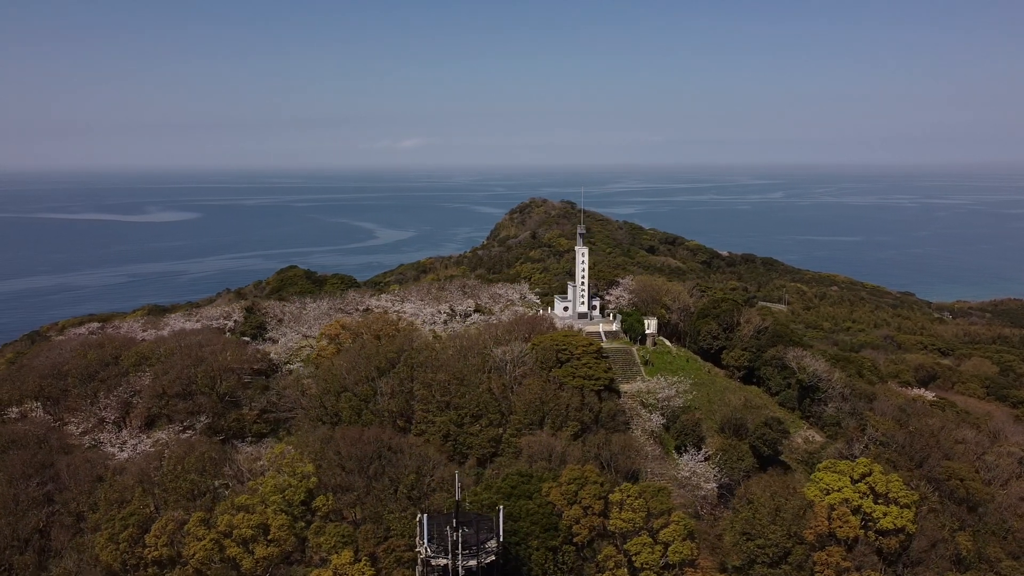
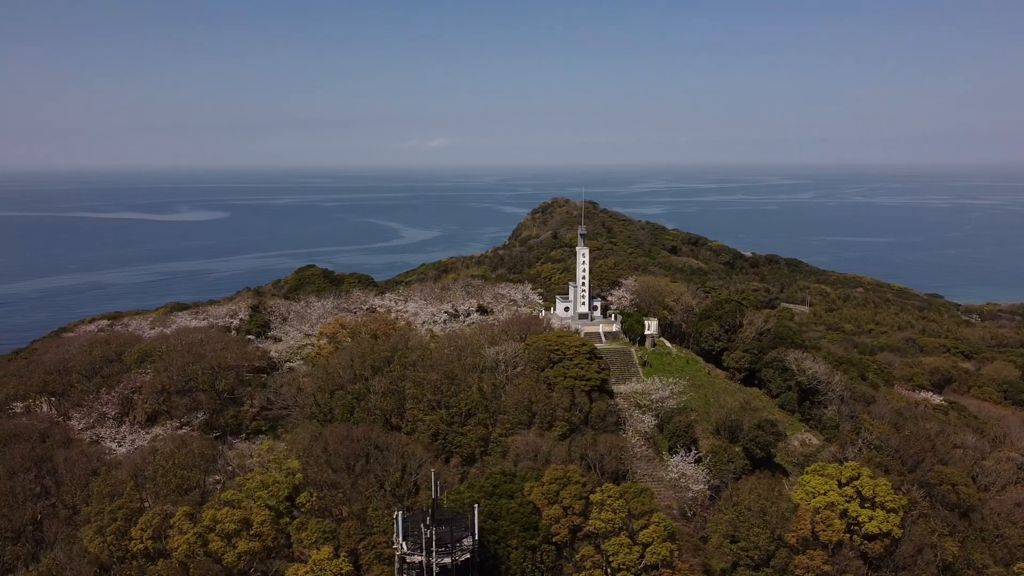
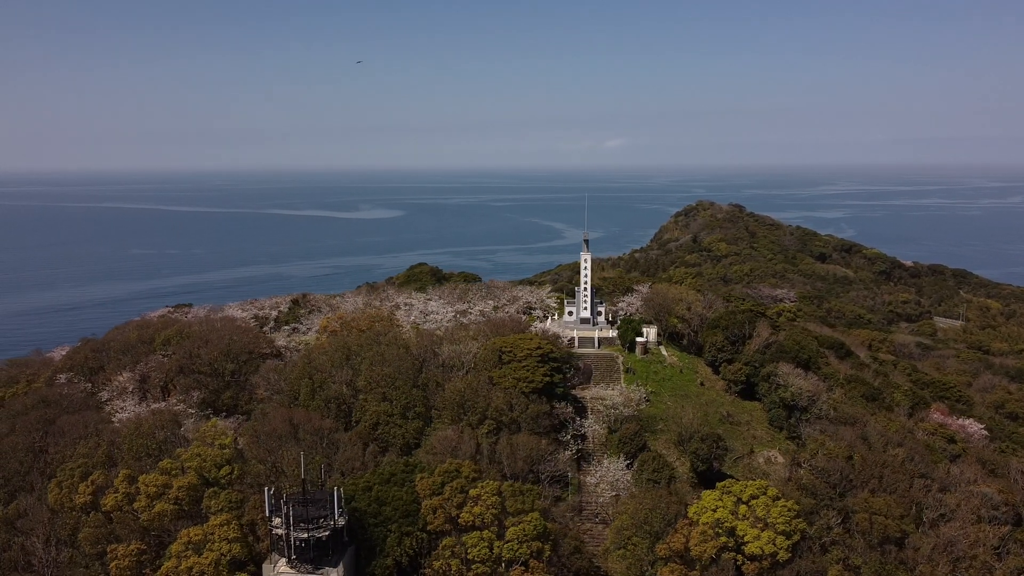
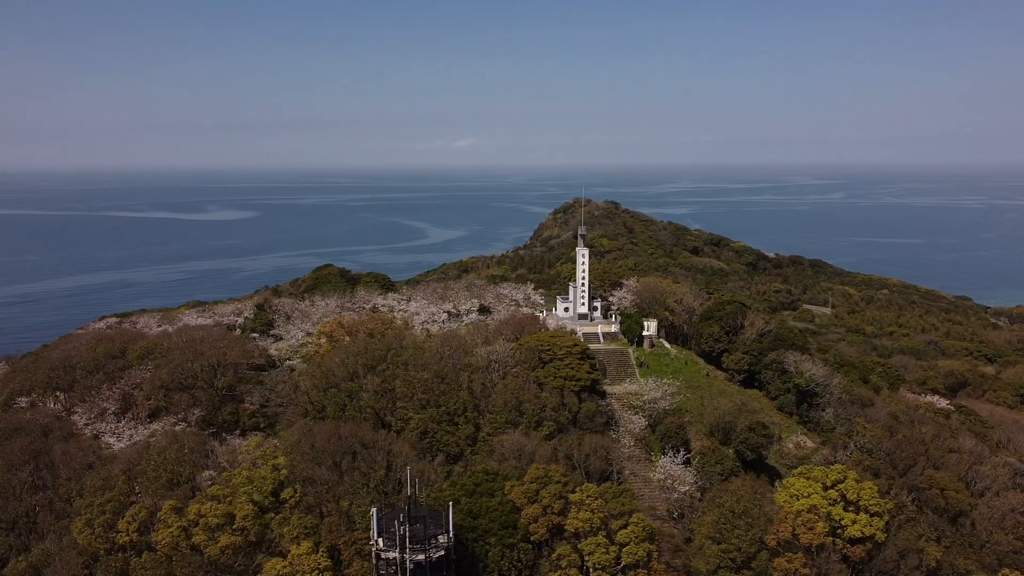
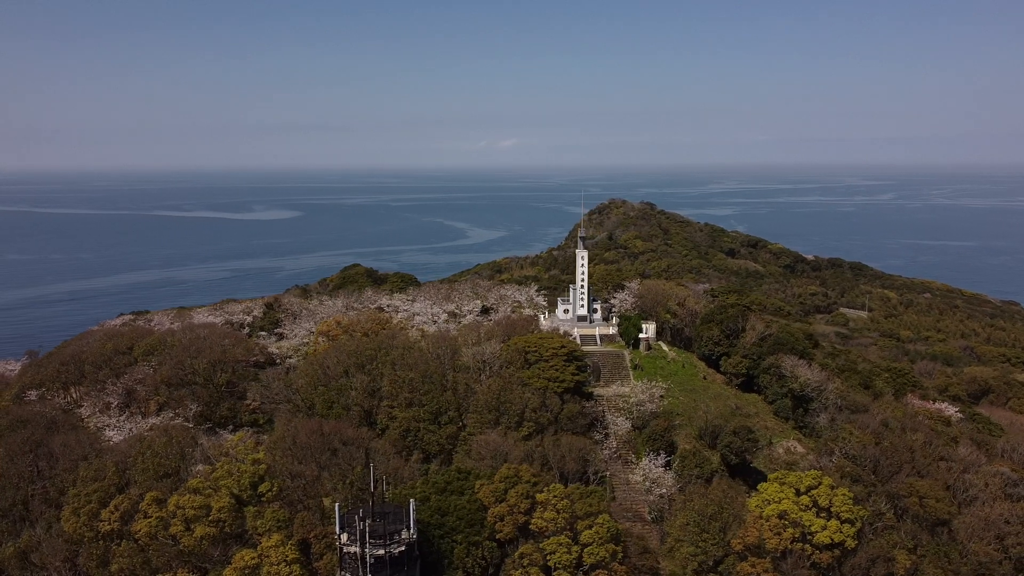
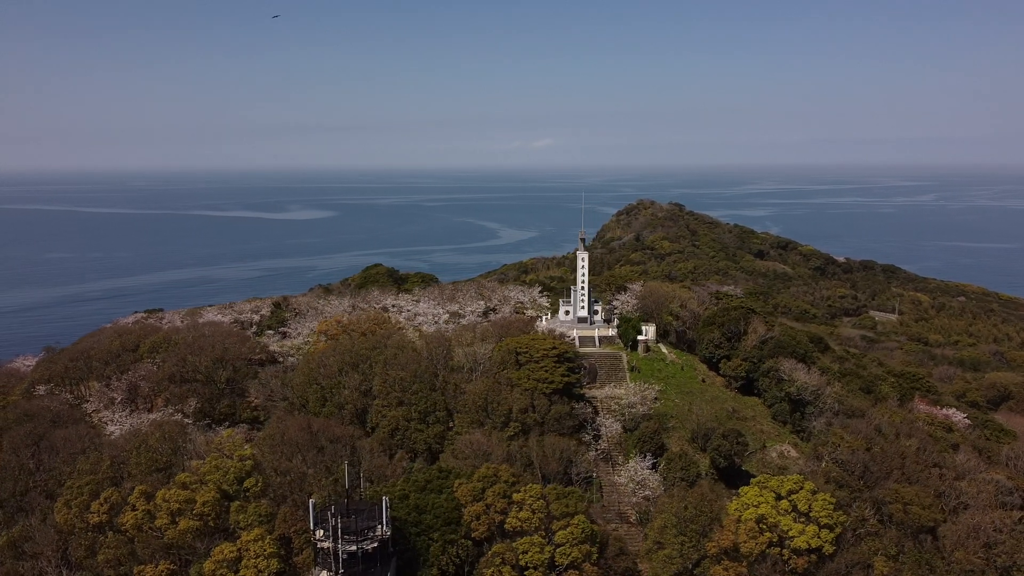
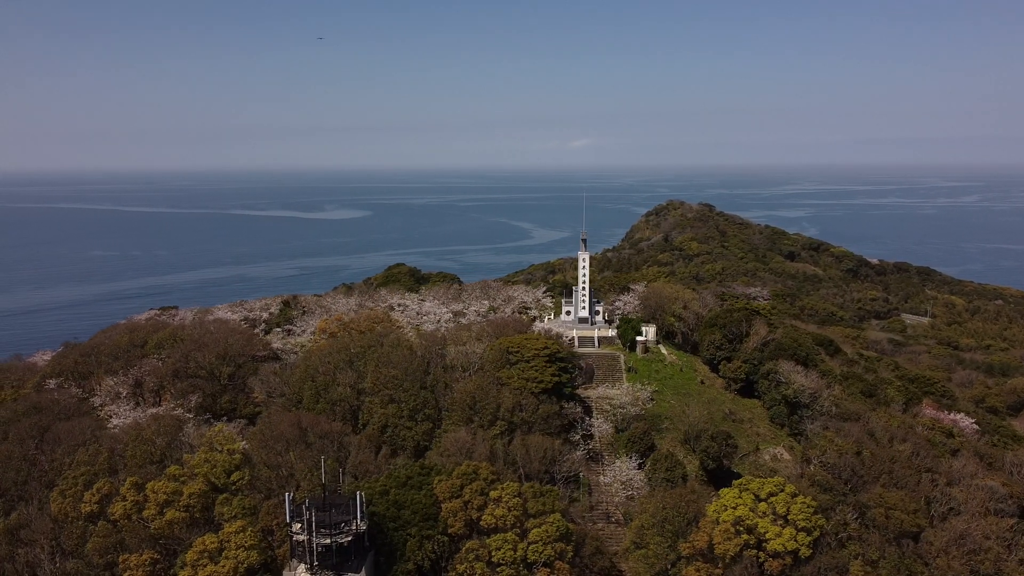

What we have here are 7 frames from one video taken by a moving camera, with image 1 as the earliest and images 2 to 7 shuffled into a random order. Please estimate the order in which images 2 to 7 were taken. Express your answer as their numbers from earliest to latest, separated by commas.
2, 4, 5, 6, 7, 3
